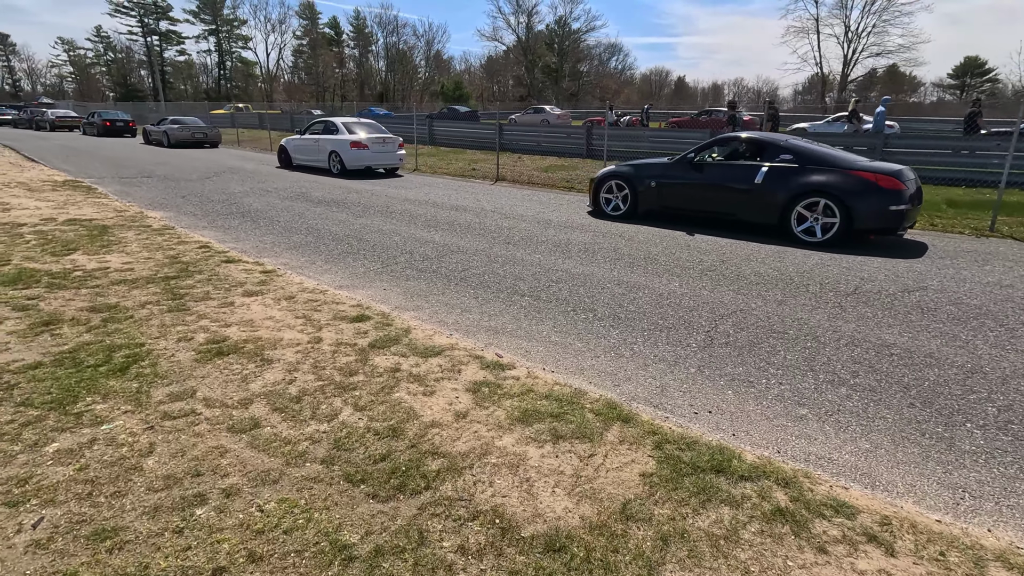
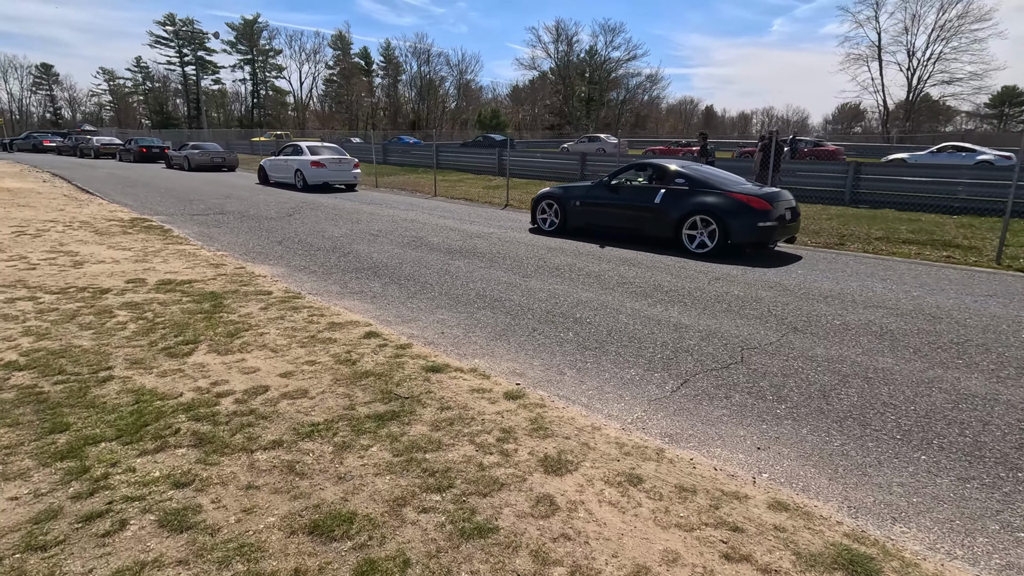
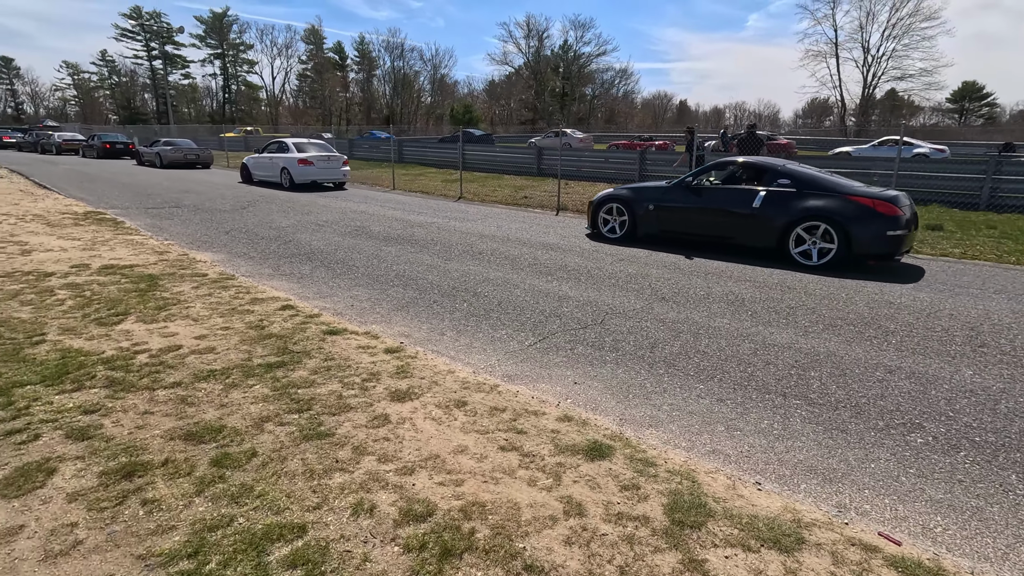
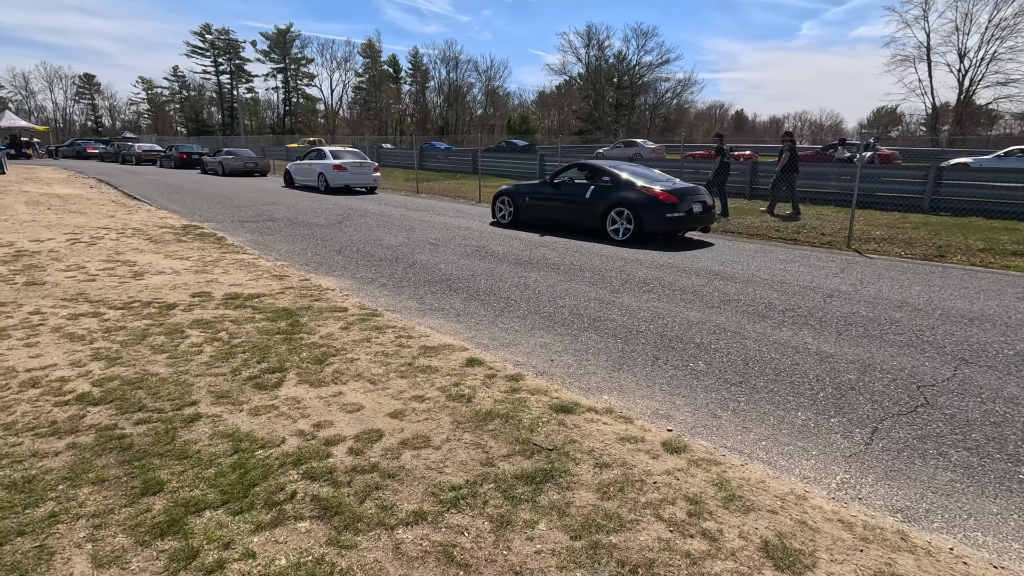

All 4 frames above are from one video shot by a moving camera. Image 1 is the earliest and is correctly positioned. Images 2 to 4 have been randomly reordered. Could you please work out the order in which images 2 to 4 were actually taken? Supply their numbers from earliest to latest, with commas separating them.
3, 2, 4
